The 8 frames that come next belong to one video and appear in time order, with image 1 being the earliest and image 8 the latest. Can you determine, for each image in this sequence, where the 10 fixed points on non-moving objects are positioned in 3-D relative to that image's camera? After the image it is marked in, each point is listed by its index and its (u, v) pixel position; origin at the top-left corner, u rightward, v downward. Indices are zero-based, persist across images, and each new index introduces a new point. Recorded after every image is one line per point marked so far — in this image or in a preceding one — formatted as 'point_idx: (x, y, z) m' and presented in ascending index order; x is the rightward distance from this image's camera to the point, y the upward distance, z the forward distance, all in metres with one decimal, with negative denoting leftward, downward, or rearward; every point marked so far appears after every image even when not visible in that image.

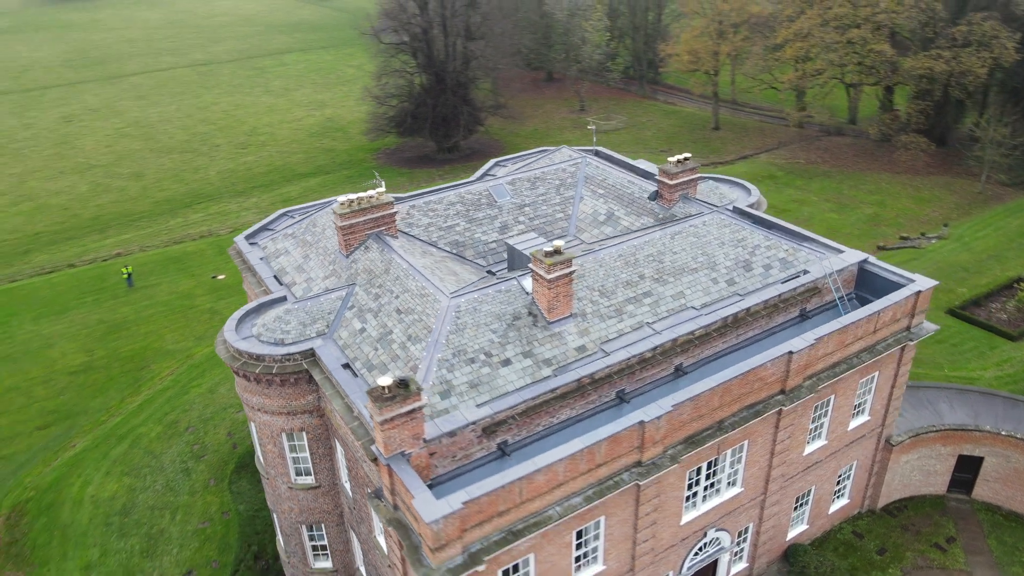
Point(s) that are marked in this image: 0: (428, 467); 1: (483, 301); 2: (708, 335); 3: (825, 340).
0: (-1.7, -3.6, +14.9) m
1: (-0.7, -0.3, +17.8) m
2: (+4.9, -1.2, +18.6) m
3: (+7.6, -1.3, +18.0) m
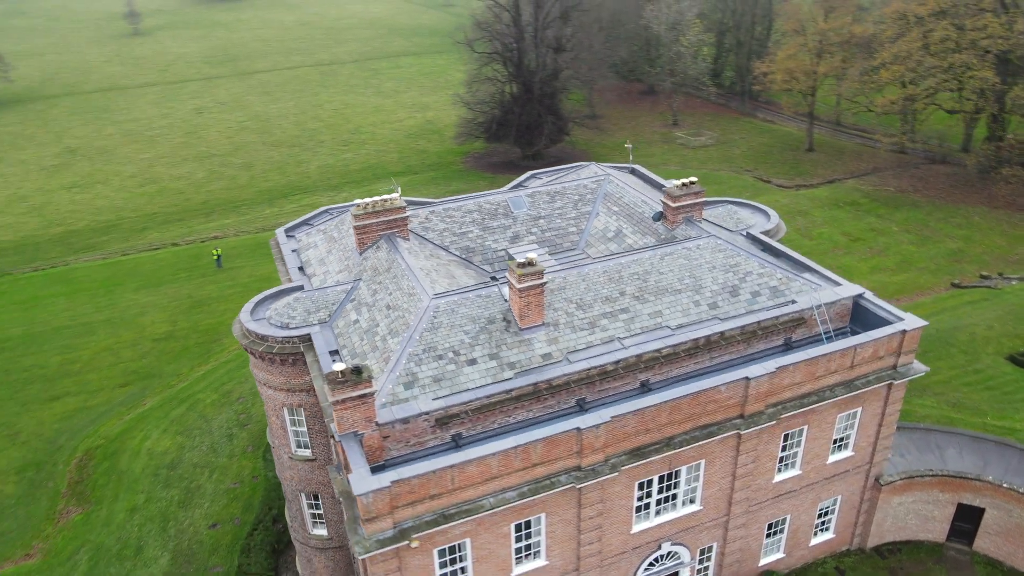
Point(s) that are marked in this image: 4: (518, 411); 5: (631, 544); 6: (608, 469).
0: (-3.0, -3.6, +16.6) m
1: (-1.3, -0.4, +19.3) m
2: (+4.3, -1.7, +19.3) m
3: (+6.8, -2.0, +18.3) m
4: (+0.1, -3.0, +17.9) m
5: (+3.0, -6.5, +18.8) m
6: (+2.2, -4.1, +16.9) m
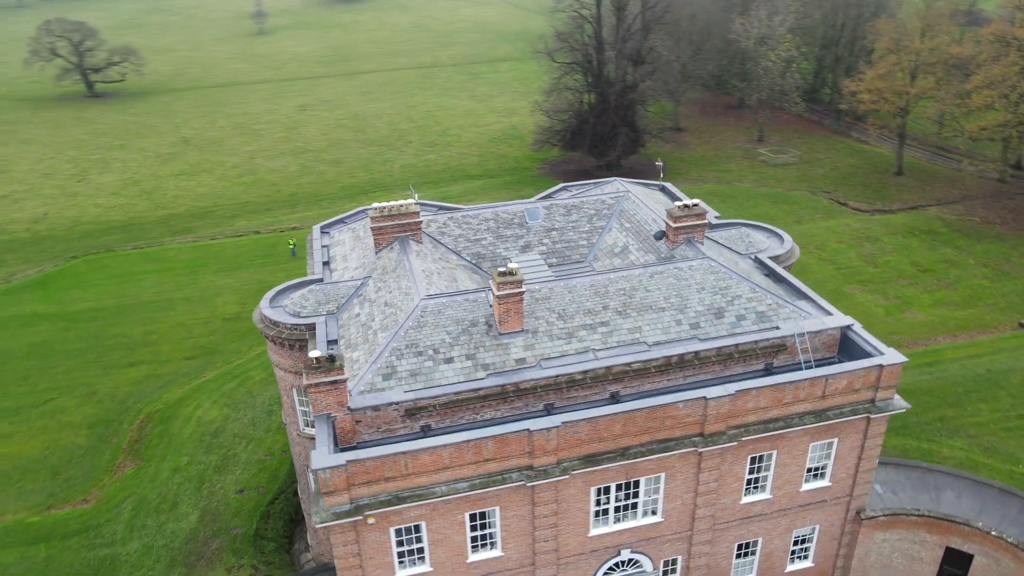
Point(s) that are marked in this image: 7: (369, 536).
0: (-4.0, -3.5, +18.3) m
1: (-1.8, -0.5, +20.8) m
2: (+3.7, -2.2, +20.0) m
3: (+6.0, -2.7, +18.7) m
4: (-0.7, -3.1, +19.2) m
5: (+2.0, -6.9, +19.7) m
6: (+1.1, -4.4, +18.0) m
7: (-3.4, -5.9, +17.6) m
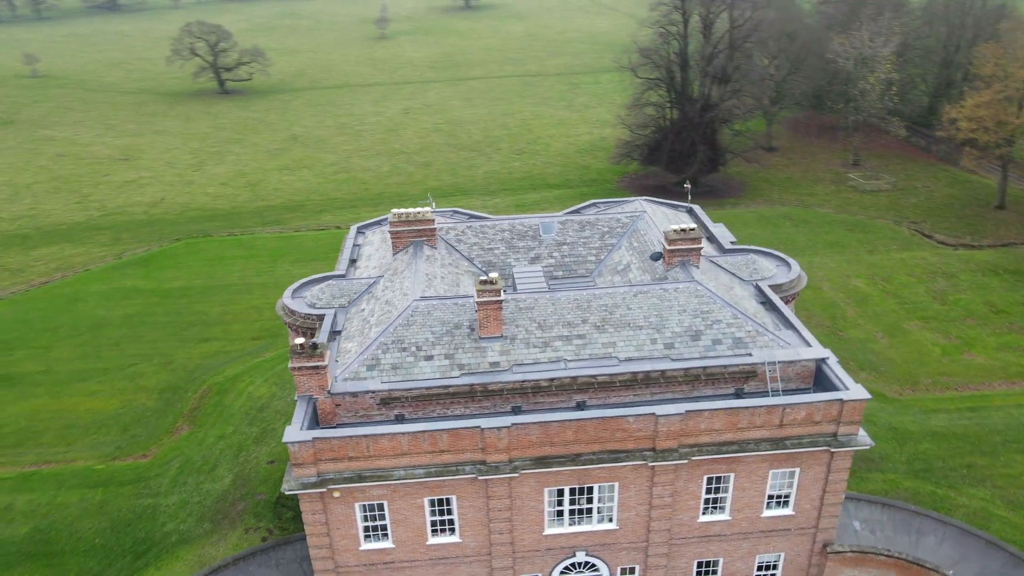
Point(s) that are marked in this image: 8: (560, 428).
0: (-5.0, -3.4, +20.4) m
1: (-2.2, -0.6, +22.5) m
2: (+2.9, -2.7, +21.0) m
3: (+5.0, -3.3, +19.3) m
4: (-1.6, -3.3, +20.8) m
5: (+0.9, -7.2, +20.9) m
6: (-0.1, -4.7, +19.3) m
7: (-4.7, -5.9, +19.7) m
8: (+1.2, -3.6, +19.2) m
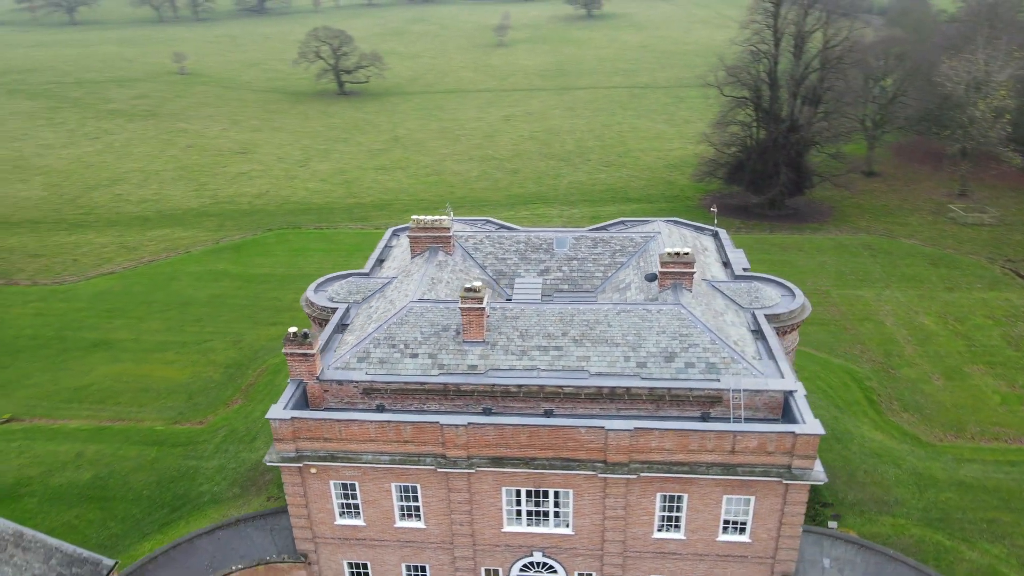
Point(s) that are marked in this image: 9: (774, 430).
0: (-5.9, -3.3, +22.6) m
1: (-2.6, -0.7, +24.3) m
2: (+2.0, -3.2, +21.9) m
3: (+3.8, -3.9, +20.0) m
4: (-2.5, -3.4, +22.5) m
5: (-0.3, -7.6, +22.2) m
6: (-1.3, -4.9, +20.8) m
7: (-5.9, -5.7, +21.8) m
8: (+0.1, -4.0, +20.5) m
9: (+7.0, -3.8, +19.7) m
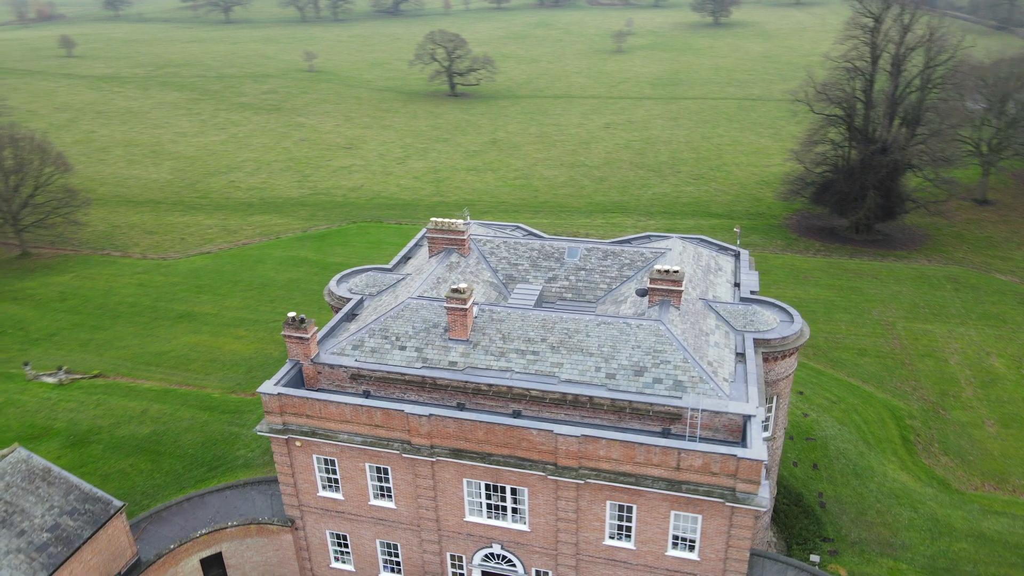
0: (-6.6, -3.0, +24.7) m
1: (-3.0, -0.7, +25.9) m
2: (+1.1, -3.5, +22.9) m
3: (+2.5, -4.3, +20.7) m
4: (-3.3, -3.4, +24.1) m
5: (-1.5, -7.6, +23.5) m
6: (-2.5, -4.9, +22.2) m
7: (-6.9, -5.4, +24.0) m
8: (-1.1, -4.1, +21.7) m
9: (+5.5, -4.4, +19.9) m
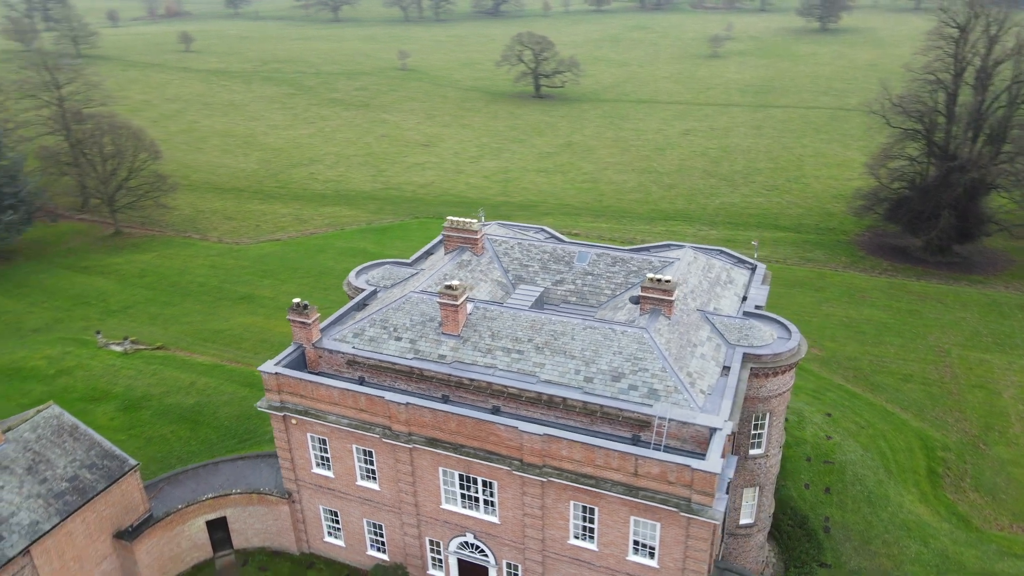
0: (-7.0, -2.6, +26.3) m
1: (-3.1, -0.5, +27.0) m
2: (+0.4, -3.5, +23.5) m
3: (+1.5, -4.4, +21.2) m
4: (-3.8, -3.2, +25.3) m
5: (-2.3, -7.5, +24.5) m
6: (-3.3, -4.8, +23.3) m
7: (-7.5, -5.0, +25.6) m
8: (-2.0, -4.0, +22.7) m
9: (+4.4, -4.7, +20.0) m
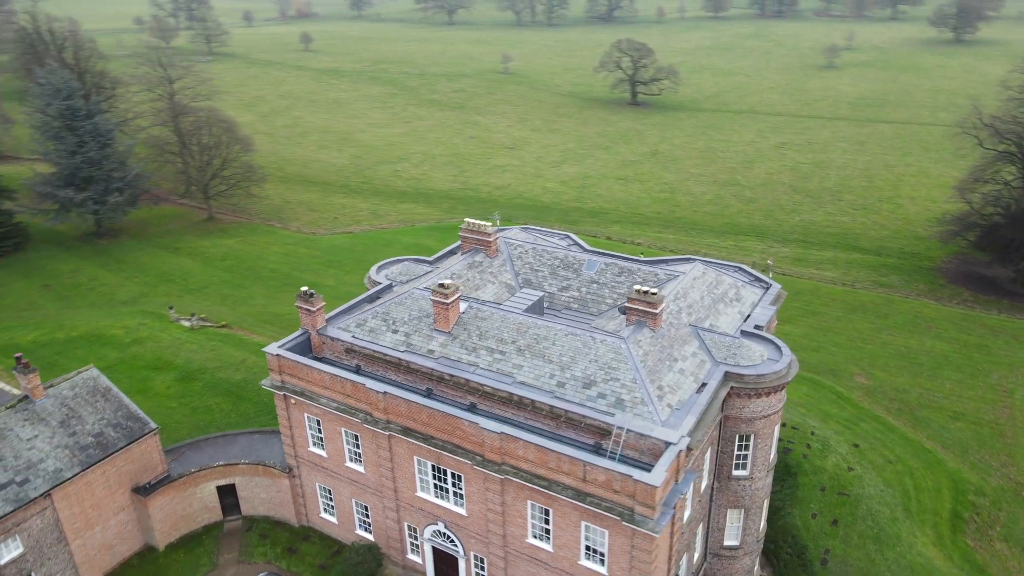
0: (-7.3, -2.2, +28.1) m
1: (-3.2, -0.4, +28.2) m
2: (-0.5, -3.6, +24.3) m
3: (+0.2, -4.5, +21.8) m
4: (-4.3, -3.0, +26.6) m
5: (-3.3, -7.4, +25.6) m
6: (-4.2, -4.6, +24.6) m
7: (-8.1, -4.6, +27.5) m
8: (-3.0, -3.9, +23.8) m
9: (+2.9, -5.0, +20.3) m
